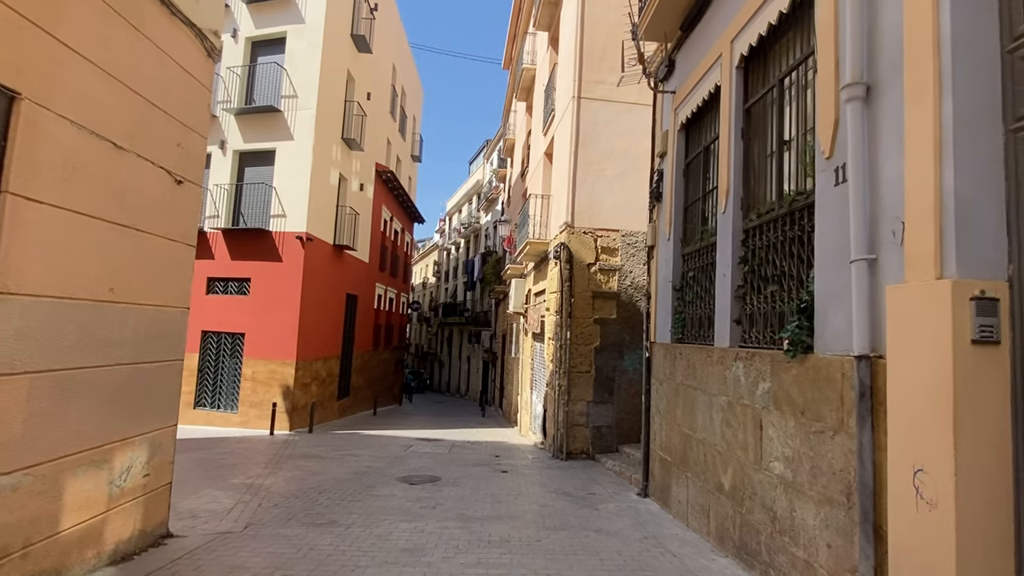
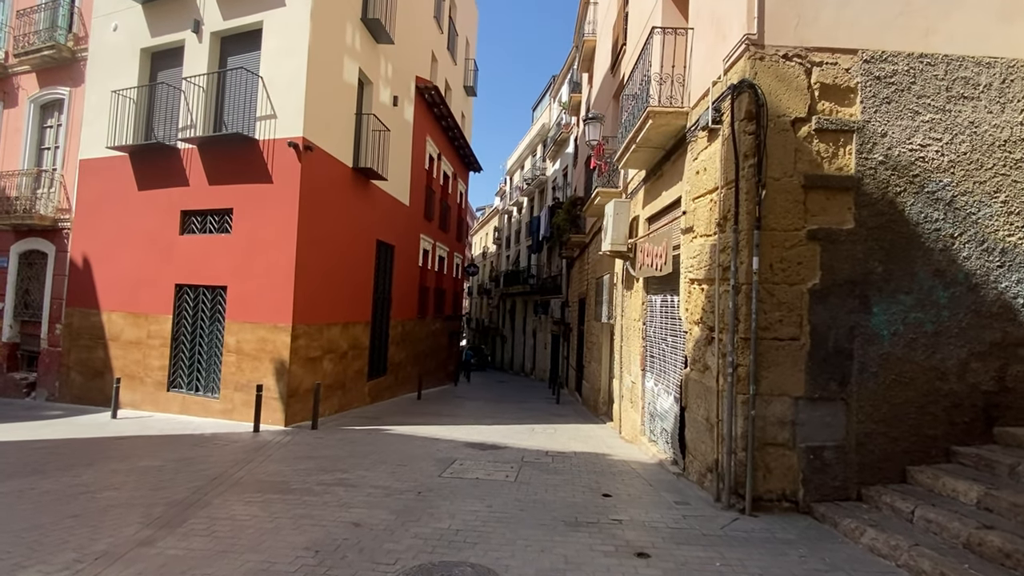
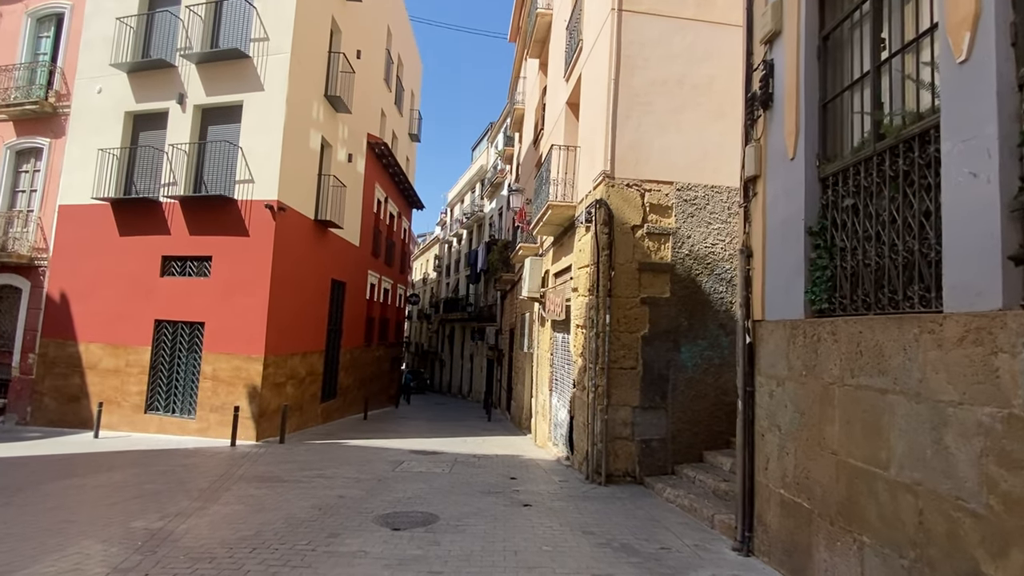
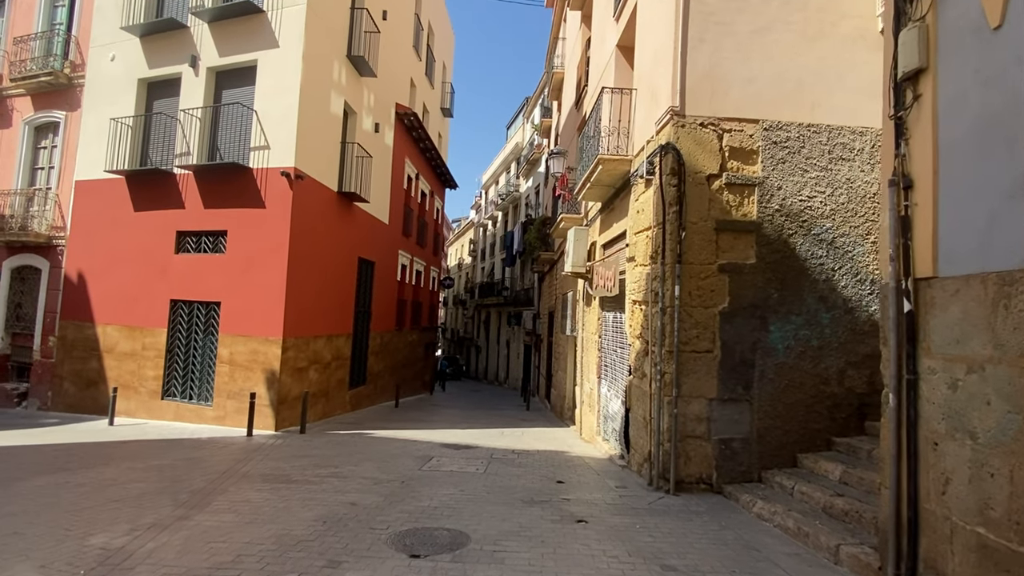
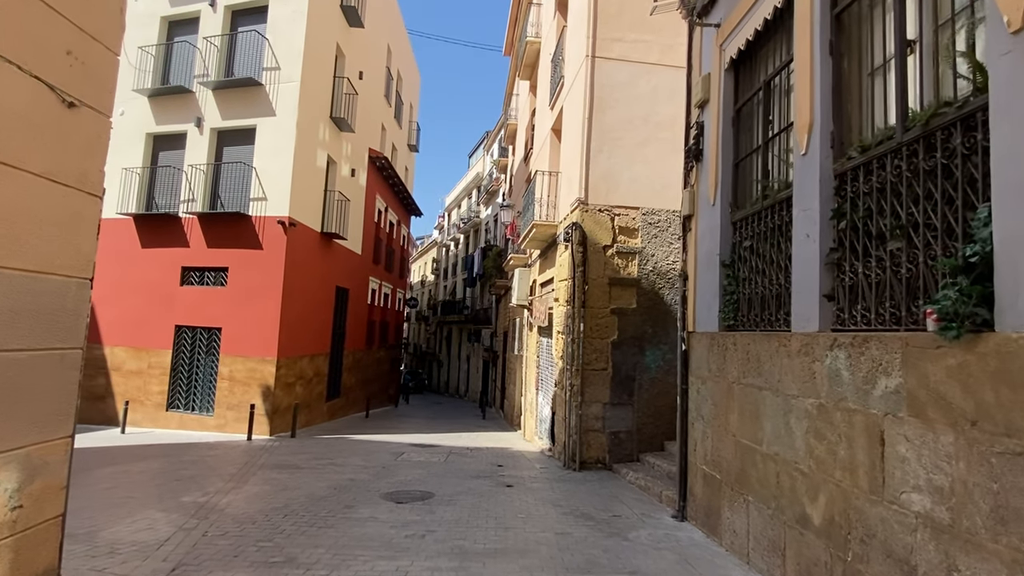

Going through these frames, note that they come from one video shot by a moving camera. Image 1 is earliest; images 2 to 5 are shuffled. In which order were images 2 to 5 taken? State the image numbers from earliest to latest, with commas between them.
5, 3, 4, 2
